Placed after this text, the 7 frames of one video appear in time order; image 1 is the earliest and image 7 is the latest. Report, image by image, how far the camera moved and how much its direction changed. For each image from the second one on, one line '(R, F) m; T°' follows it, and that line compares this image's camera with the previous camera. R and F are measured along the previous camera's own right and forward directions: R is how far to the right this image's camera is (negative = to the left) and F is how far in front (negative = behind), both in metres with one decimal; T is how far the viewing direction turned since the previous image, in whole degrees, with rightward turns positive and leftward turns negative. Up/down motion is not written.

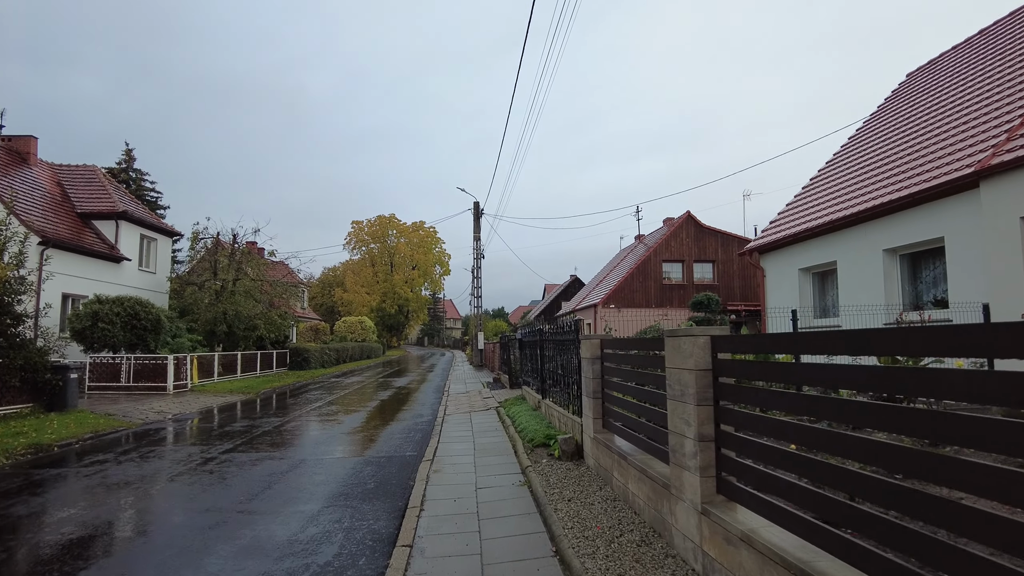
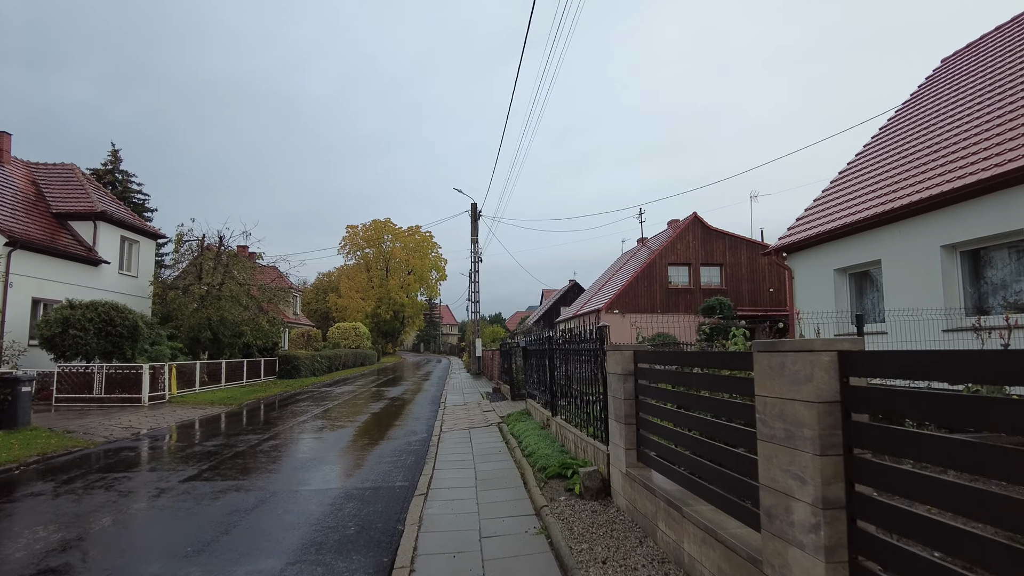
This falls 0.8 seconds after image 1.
(-0.1, +1.0) m; 0°
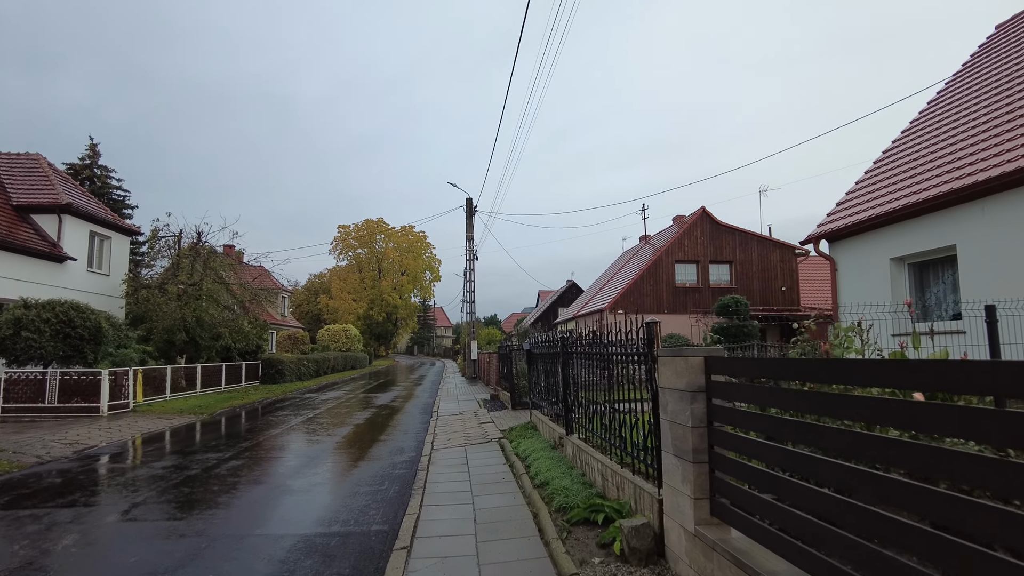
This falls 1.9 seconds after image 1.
(-0.1, +1.4) m; 0°
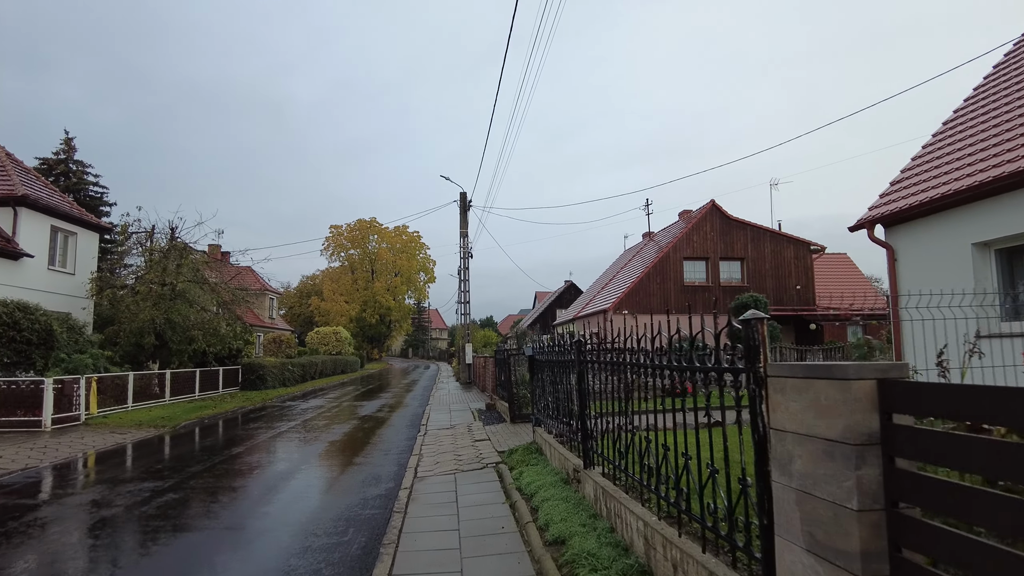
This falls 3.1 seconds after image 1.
(0.0, +1.5) m; 0°
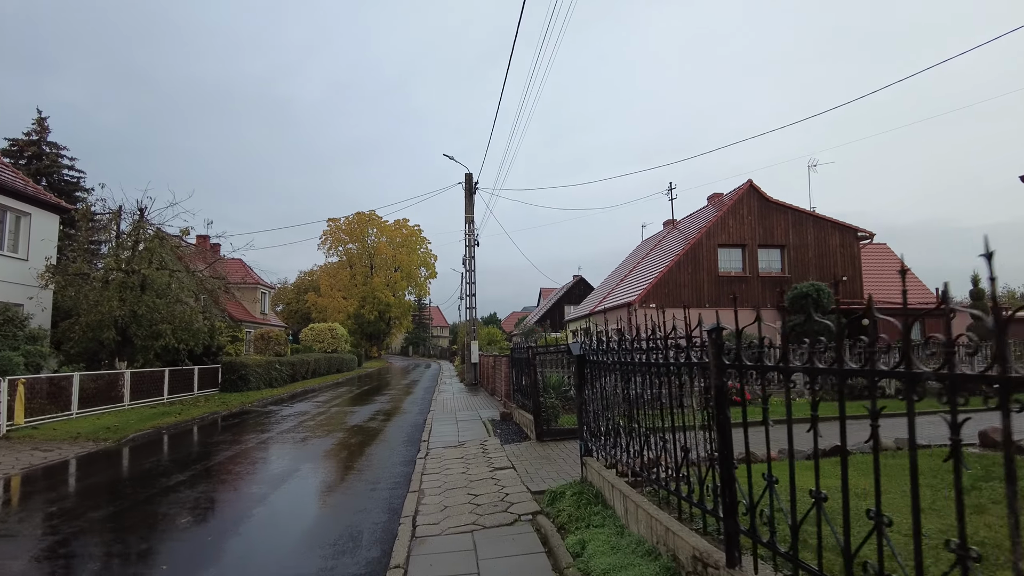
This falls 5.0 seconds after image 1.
(-0.3, +2.3) m; 0°
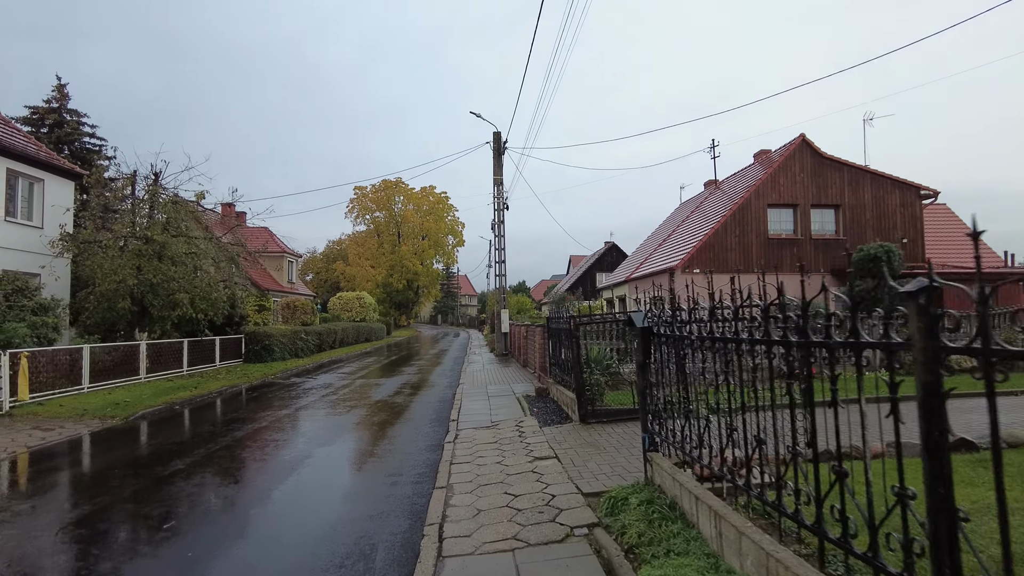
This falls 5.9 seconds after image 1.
(-0.1, +1.0) m; -2°
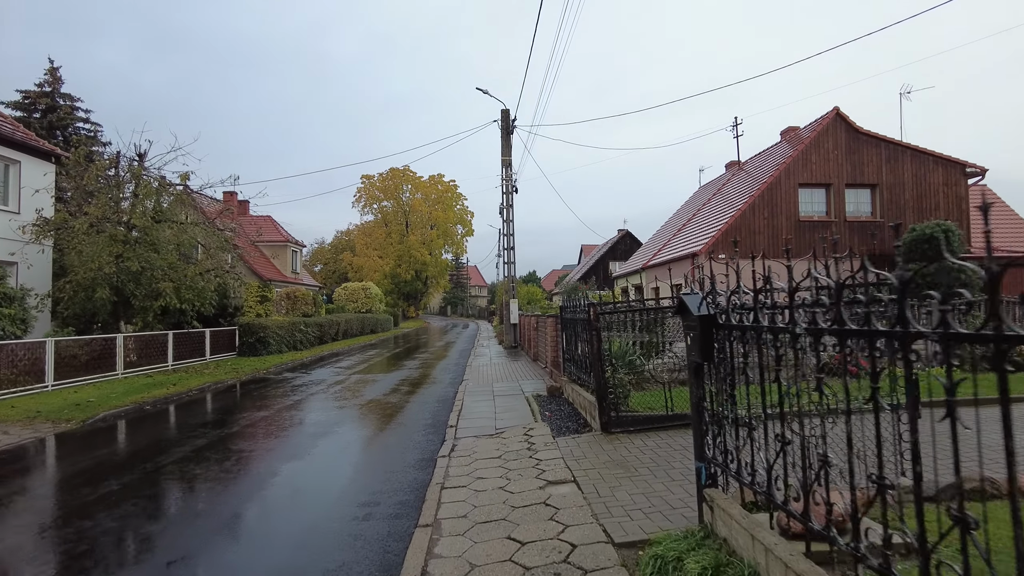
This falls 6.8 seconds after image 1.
(0.0, +1.2) m; -1°
